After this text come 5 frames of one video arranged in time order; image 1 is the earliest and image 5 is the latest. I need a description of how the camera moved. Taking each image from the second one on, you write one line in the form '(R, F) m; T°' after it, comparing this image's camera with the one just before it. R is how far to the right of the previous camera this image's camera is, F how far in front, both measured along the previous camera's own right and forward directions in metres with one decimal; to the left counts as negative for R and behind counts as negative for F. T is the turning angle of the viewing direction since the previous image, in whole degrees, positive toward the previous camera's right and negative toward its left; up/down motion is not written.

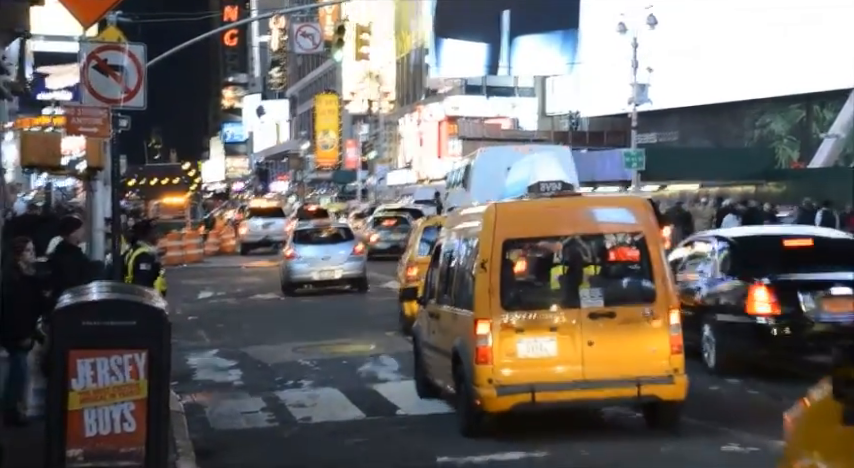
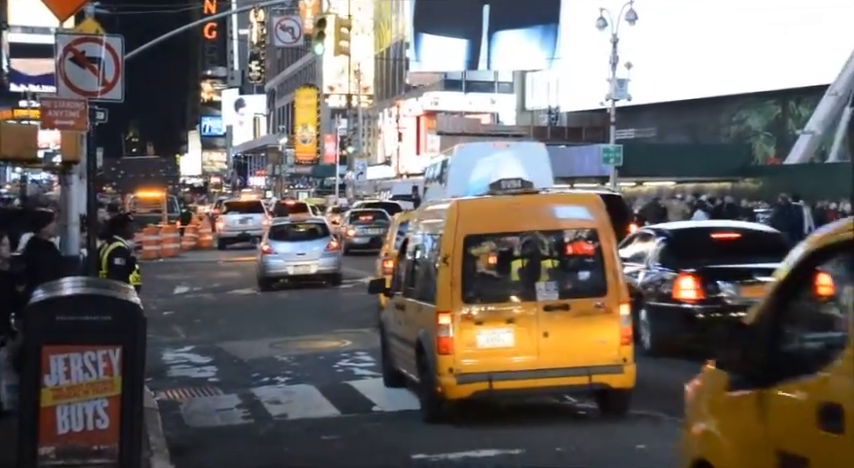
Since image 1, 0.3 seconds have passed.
(+0.1, +0.1) m; +1°
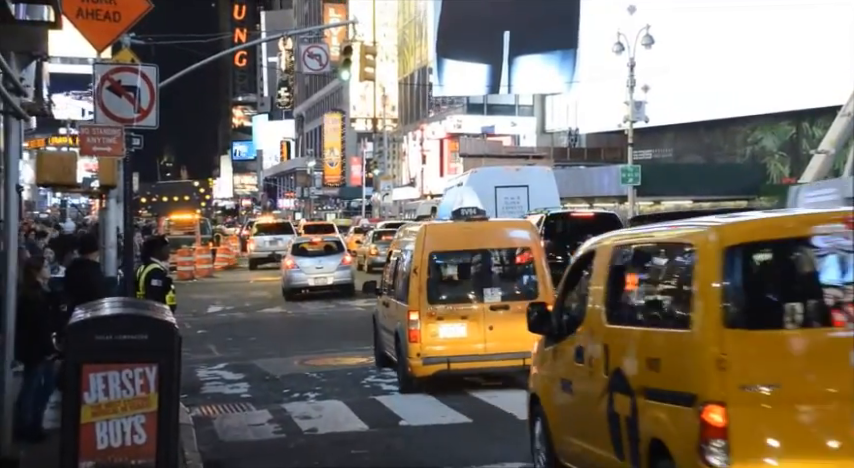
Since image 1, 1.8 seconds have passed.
(0.0, -0.4) m; -1°
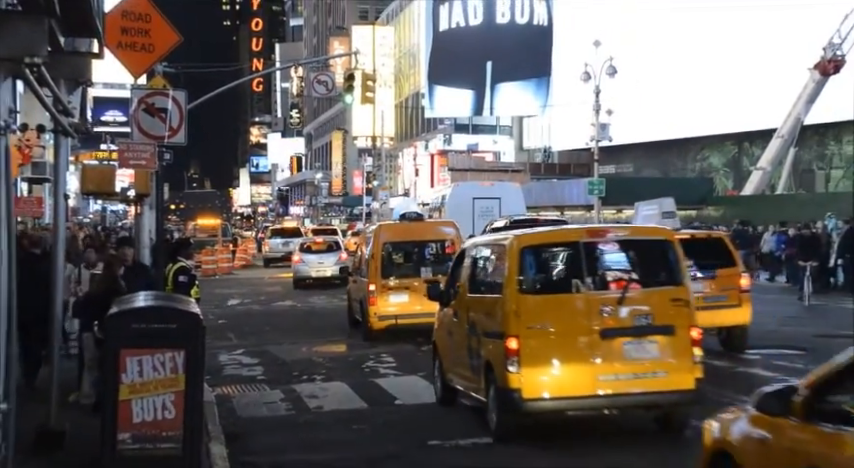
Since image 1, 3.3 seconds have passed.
(+0.2, -1.7) m; 0°
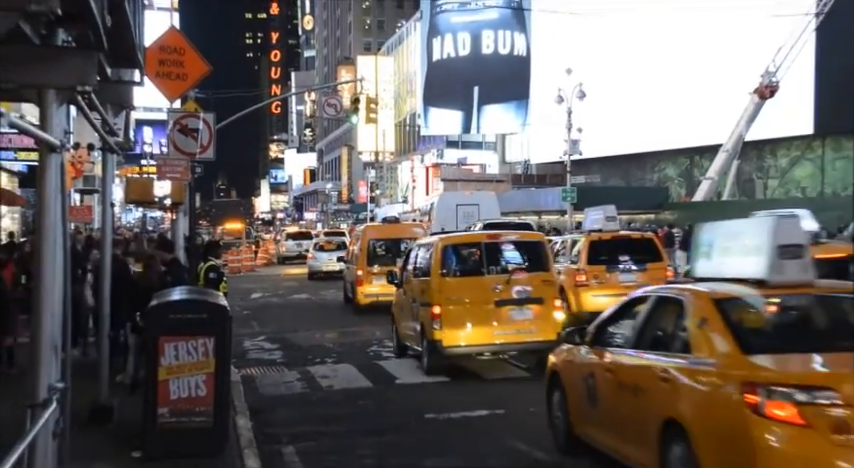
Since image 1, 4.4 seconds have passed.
(+0.3, -2.1) m; -1°
